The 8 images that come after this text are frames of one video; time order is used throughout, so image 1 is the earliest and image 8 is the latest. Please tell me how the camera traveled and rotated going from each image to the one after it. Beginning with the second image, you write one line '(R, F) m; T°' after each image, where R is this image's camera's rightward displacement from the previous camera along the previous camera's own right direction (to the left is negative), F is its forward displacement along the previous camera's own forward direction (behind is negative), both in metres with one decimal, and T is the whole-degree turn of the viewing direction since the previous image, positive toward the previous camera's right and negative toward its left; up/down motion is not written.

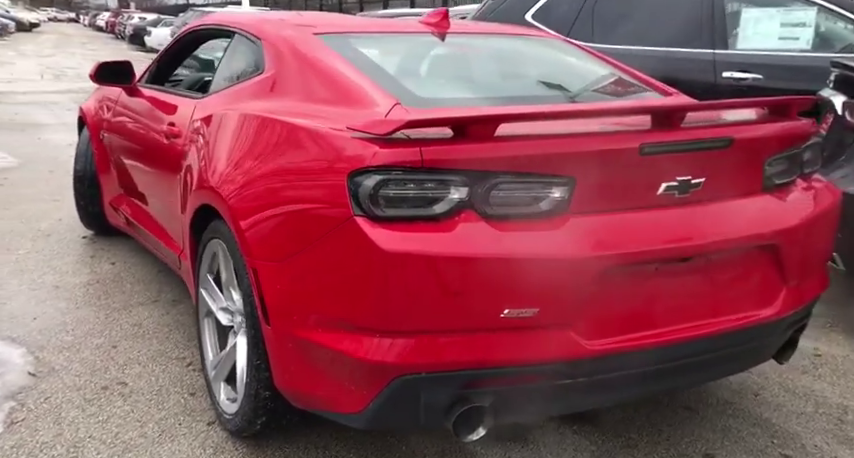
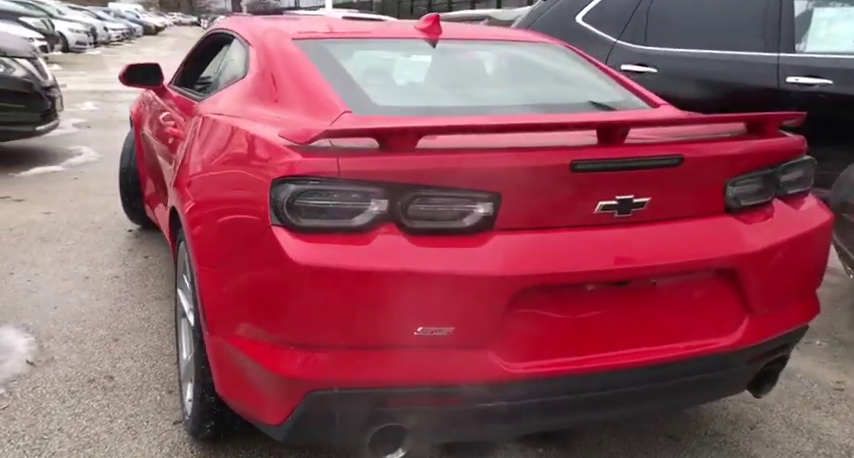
(+0.5, +0.1) m; -8°
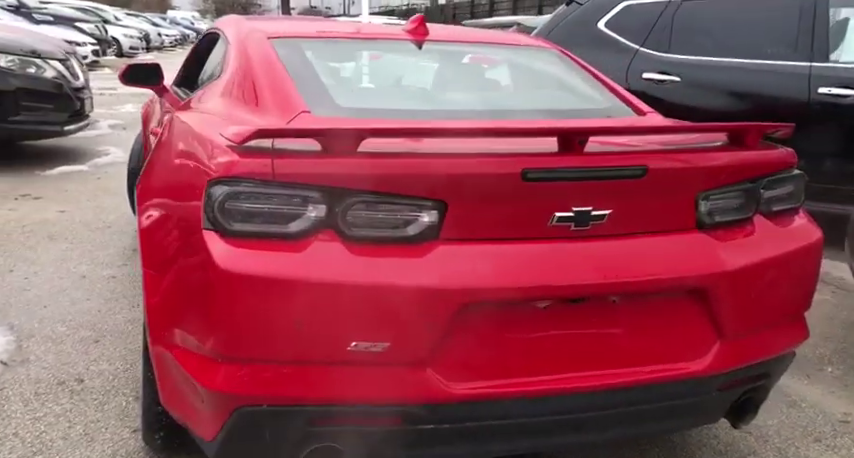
(+0.2, +0.1) m; -3°
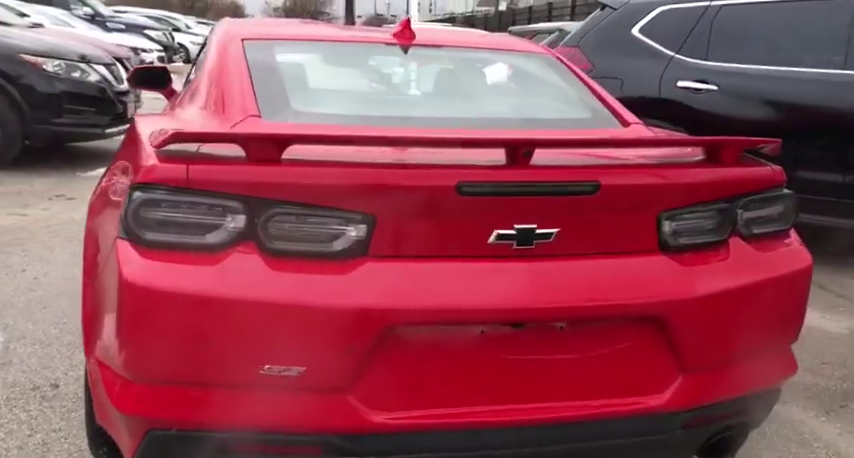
(+0.3, +0.1) m; -5°
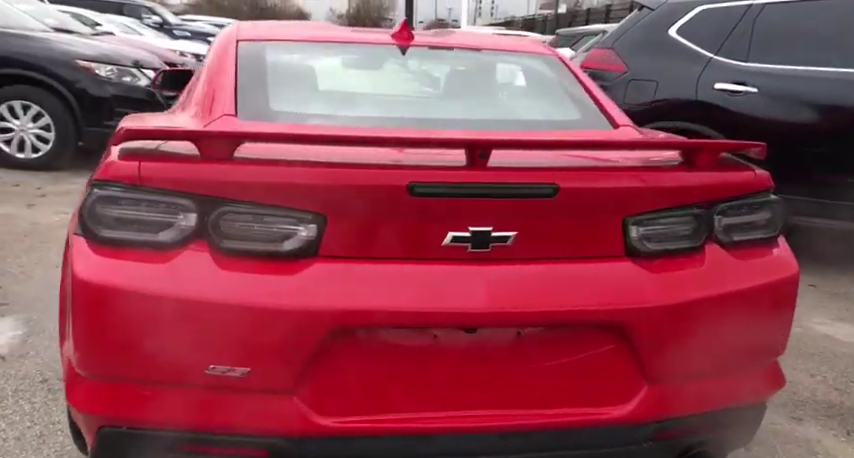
(+0.2, 0.0) m; -5°
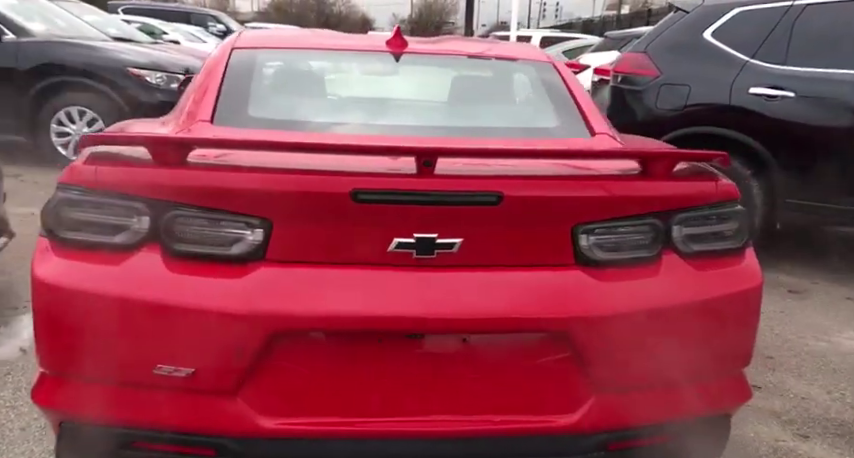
(+0.3, 0.0) m; -5°
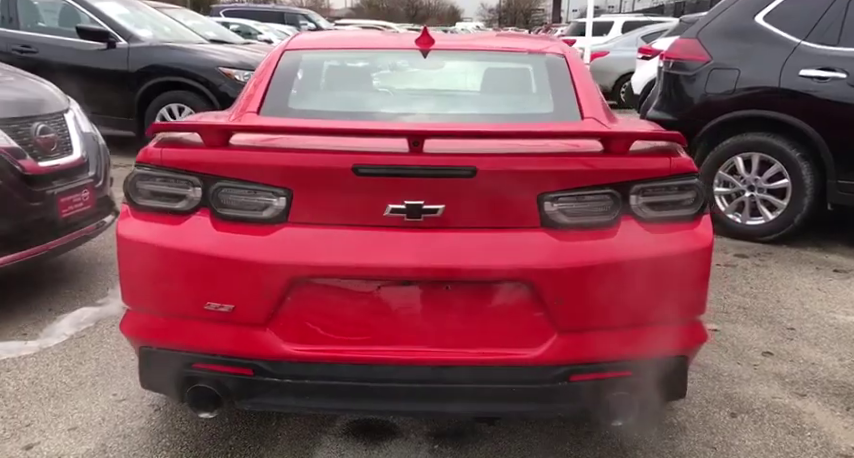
(+0.3, -0.4) m; -8°
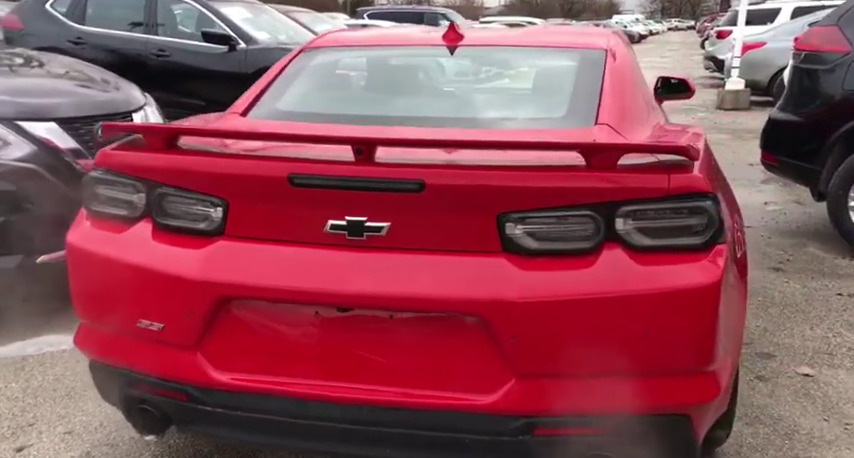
(+0.5, +0.4) m; -13°
